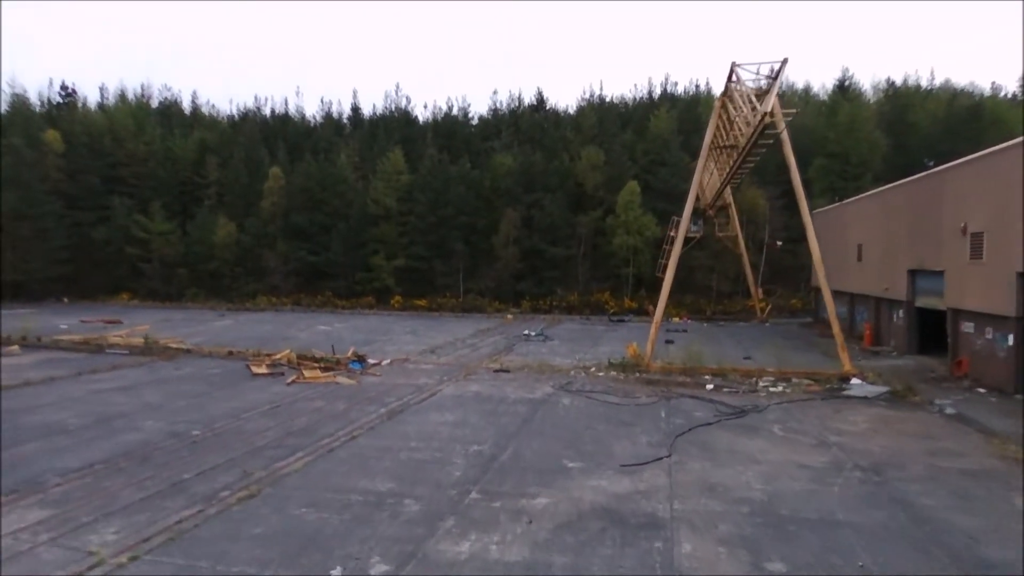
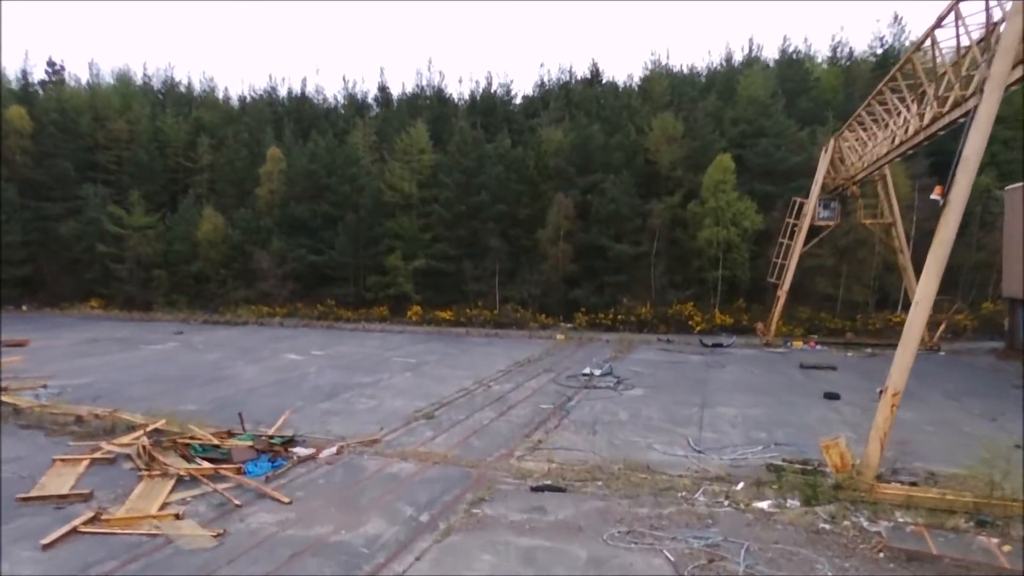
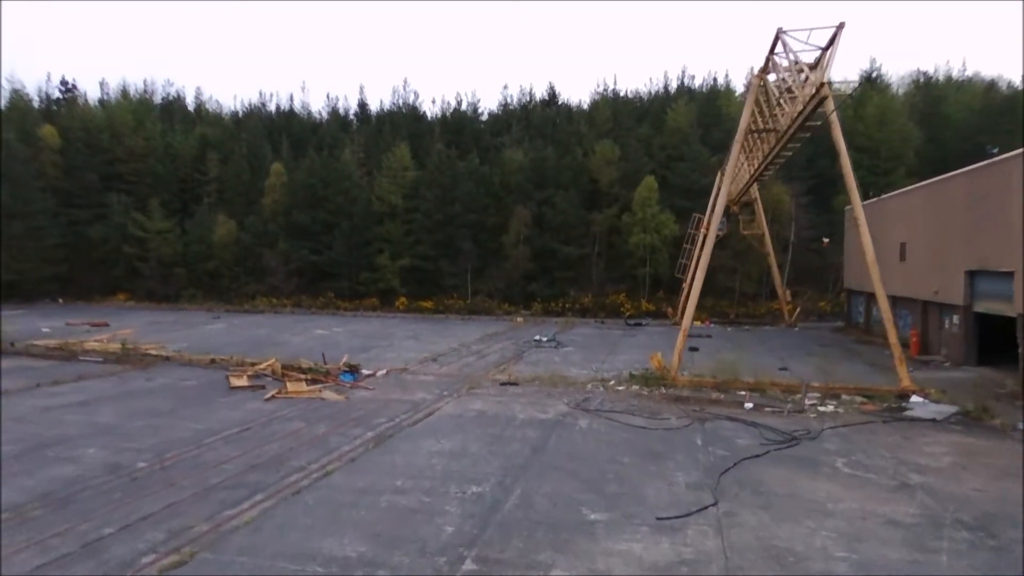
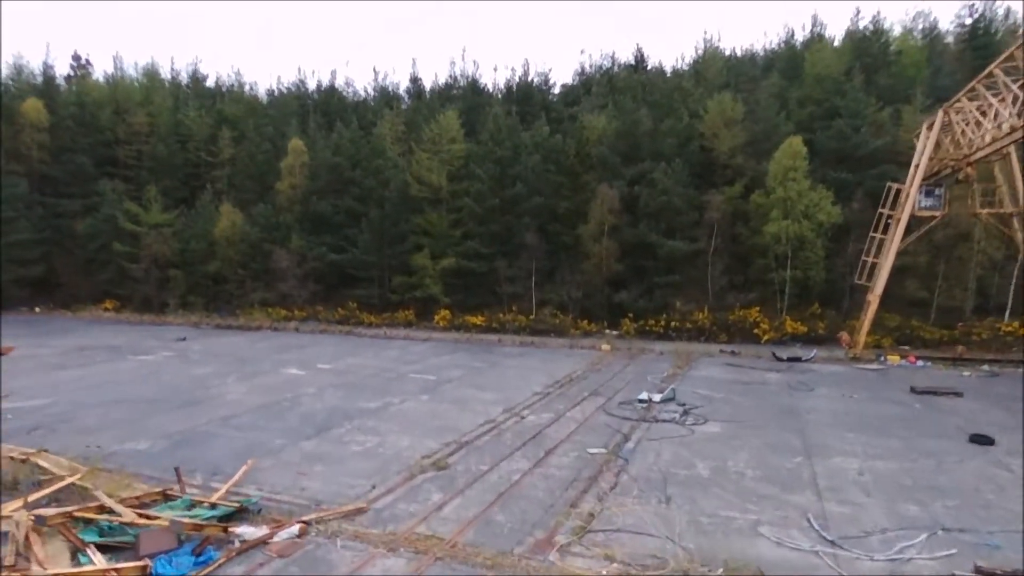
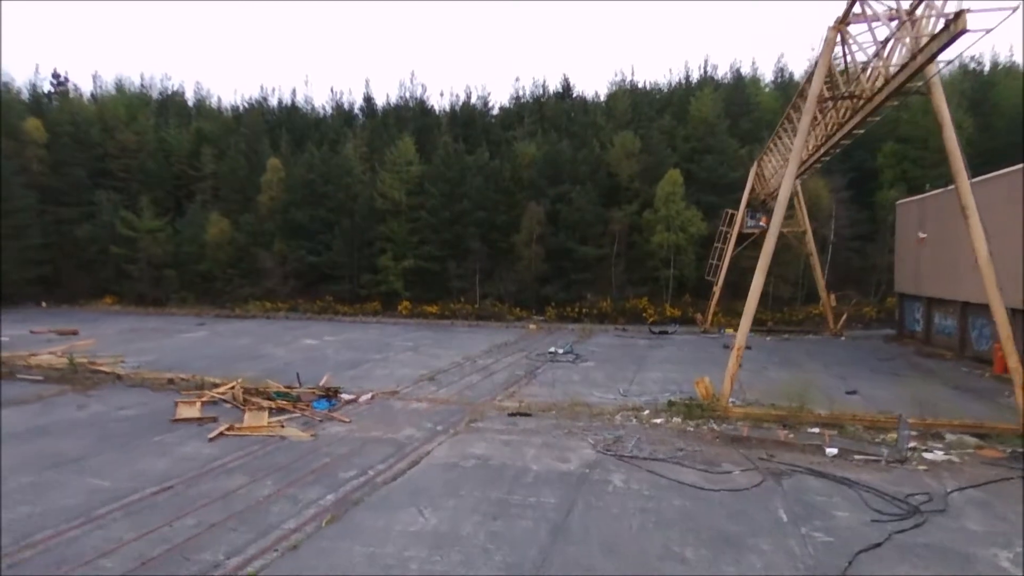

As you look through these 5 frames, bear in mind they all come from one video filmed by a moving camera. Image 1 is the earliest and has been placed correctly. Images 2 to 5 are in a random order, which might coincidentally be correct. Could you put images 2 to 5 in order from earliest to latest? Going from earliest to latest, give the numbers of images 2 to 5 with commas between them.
3, 5, 2, 4
